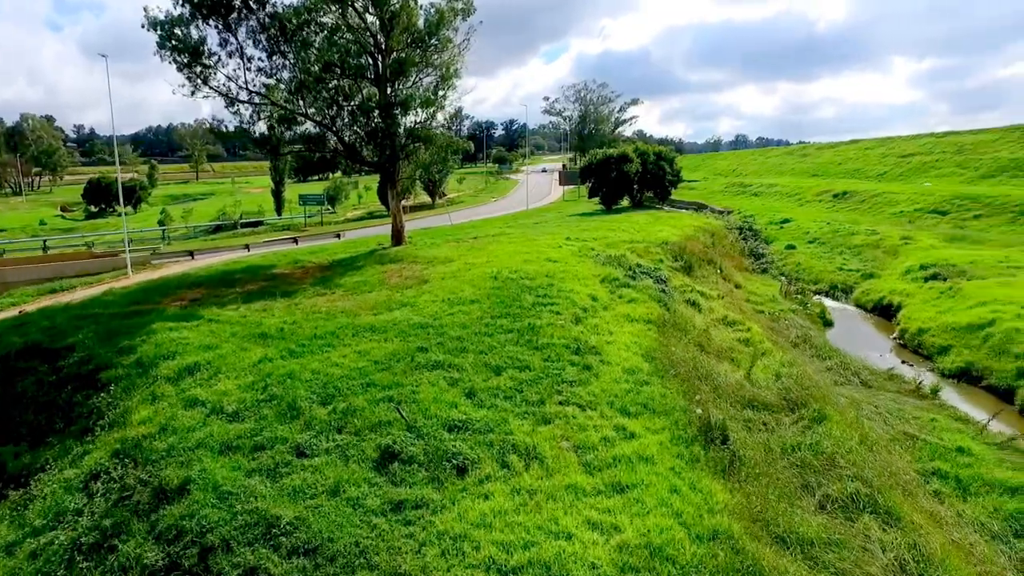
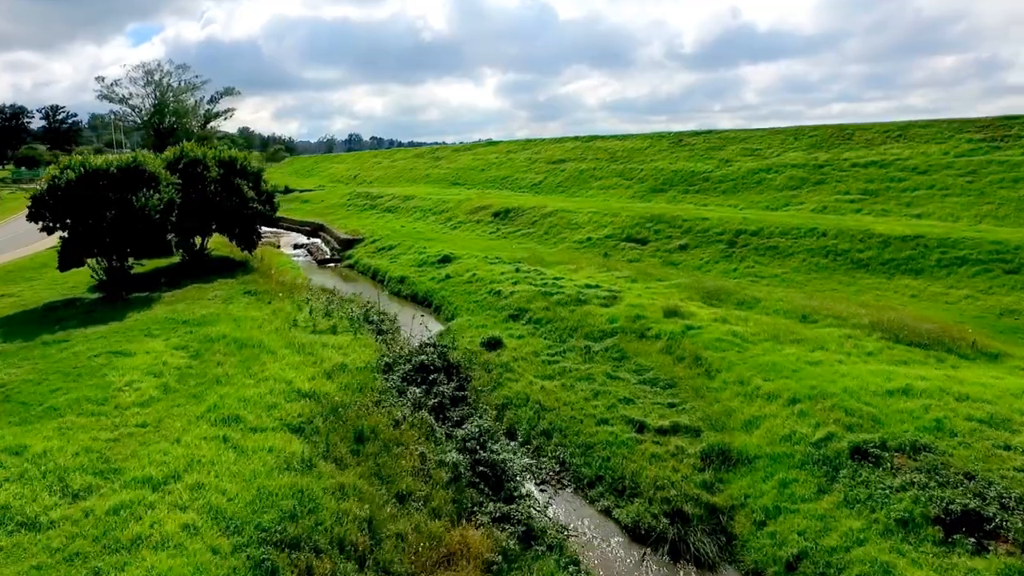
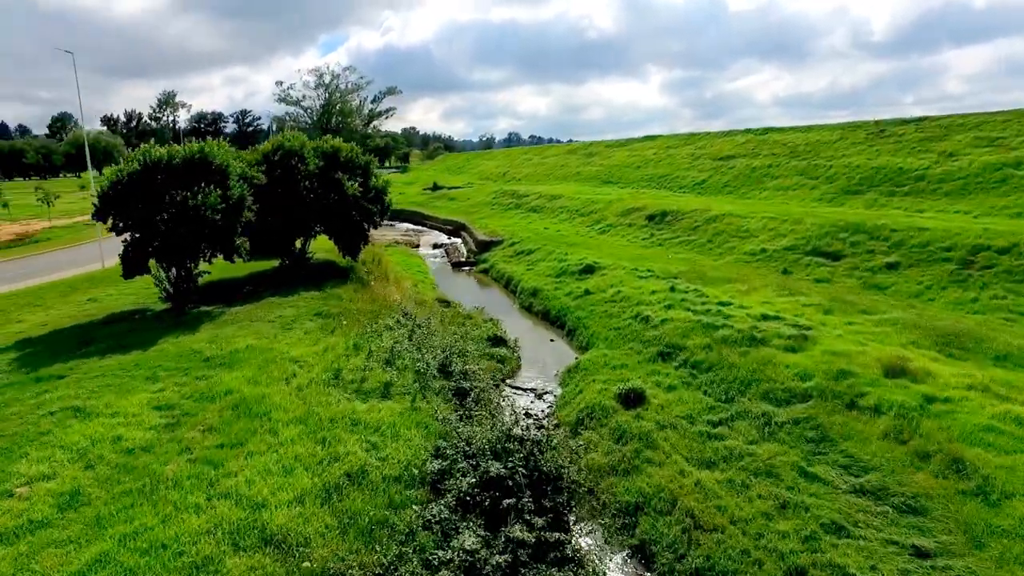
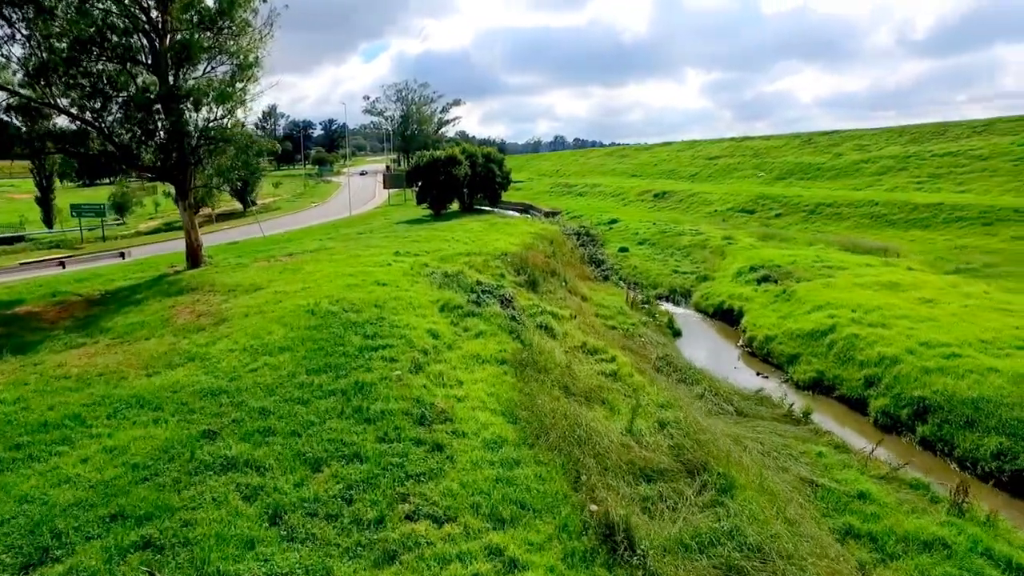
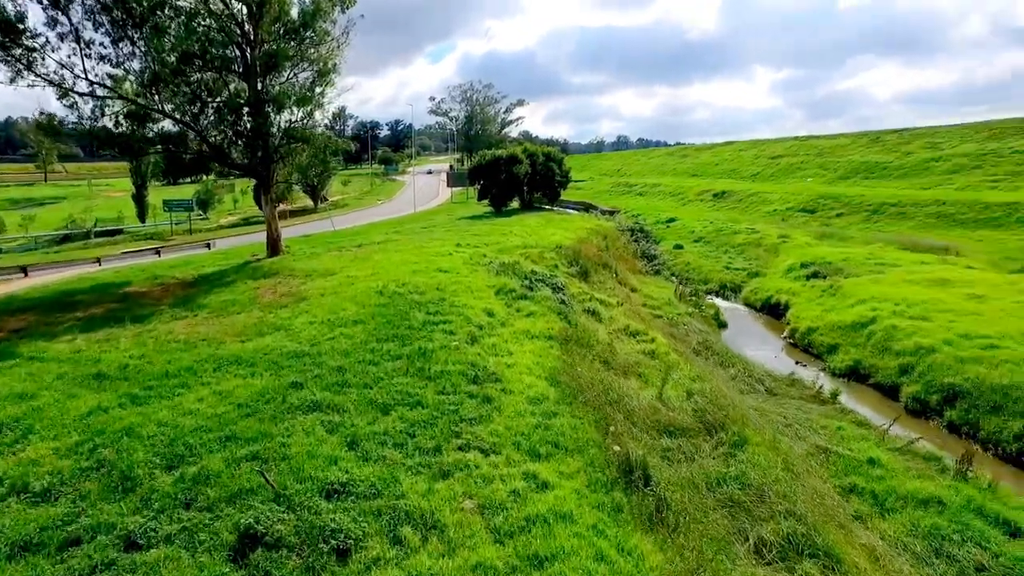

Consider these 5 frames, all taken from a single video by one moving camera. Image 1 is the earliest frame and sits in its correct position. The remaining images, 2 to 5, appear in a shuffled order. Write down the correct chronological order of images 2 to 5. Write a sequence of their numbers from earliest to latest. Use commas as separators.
5, 4, 2, 3
